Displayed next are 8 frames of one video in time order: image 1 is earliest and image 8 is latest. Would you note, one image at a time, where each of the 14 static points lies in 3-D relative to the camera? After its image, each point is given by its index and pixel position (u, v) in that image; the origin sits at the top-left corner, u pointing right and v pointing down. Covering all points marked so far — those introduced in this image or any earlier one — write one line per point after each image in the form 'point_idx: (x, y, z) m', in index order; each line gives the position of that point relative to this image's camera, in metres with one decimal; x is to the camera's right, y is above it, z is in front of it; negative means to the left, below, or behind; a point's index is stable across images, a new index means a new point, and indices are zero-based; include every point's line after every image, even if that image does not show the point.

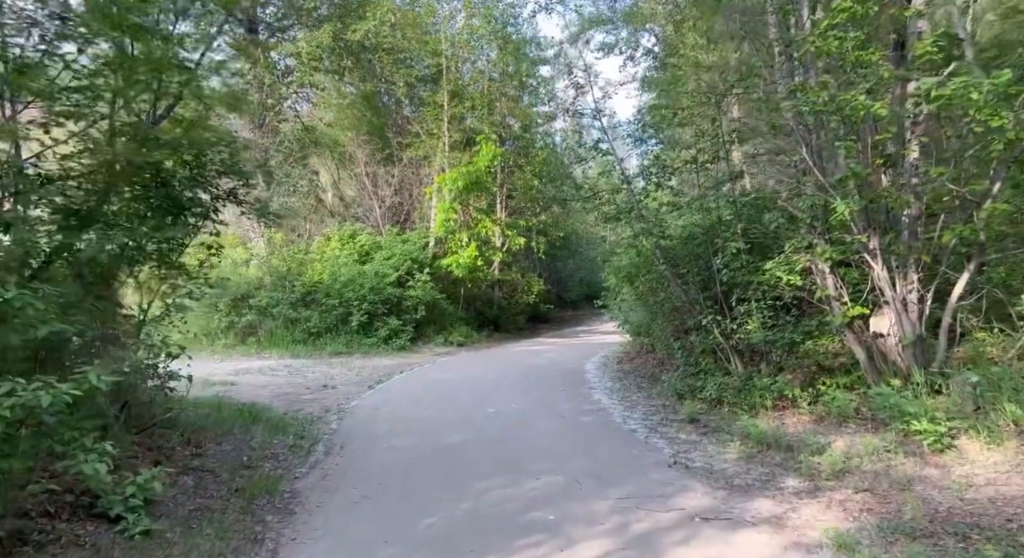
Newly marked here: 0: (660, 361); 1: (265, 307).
0: (+2.6, -1.5, +12.3) m
1: (-5.6, -0.6, +15.9) m
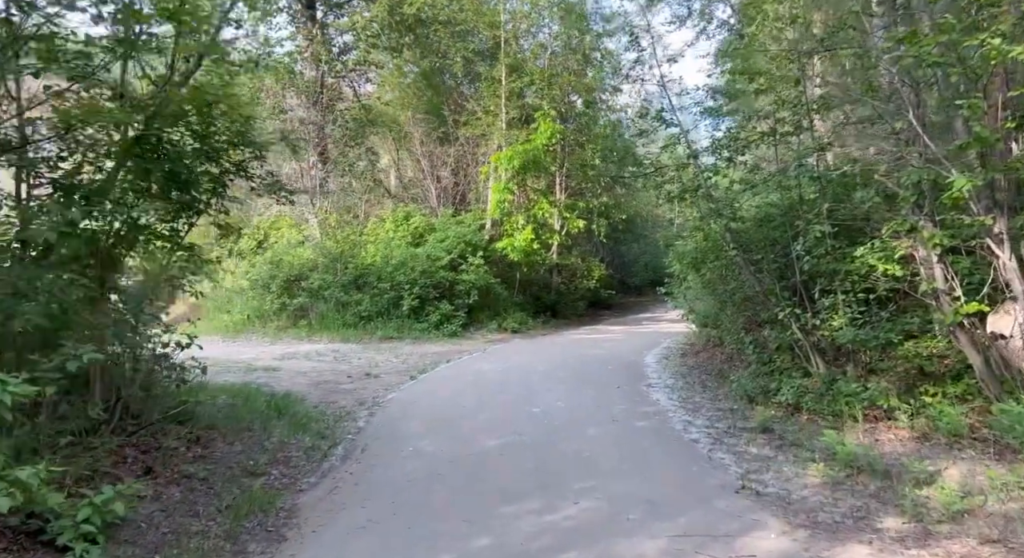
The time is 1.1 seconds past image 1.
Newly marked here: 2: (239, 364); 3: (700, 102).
0: (+3.5, -1.2, +11.2) m
1: (-4.3, -0.2, +15.6) m
2: (-4.5, -1.4, +11.5) m
3: (+2.4, +2.3, +9.1) m
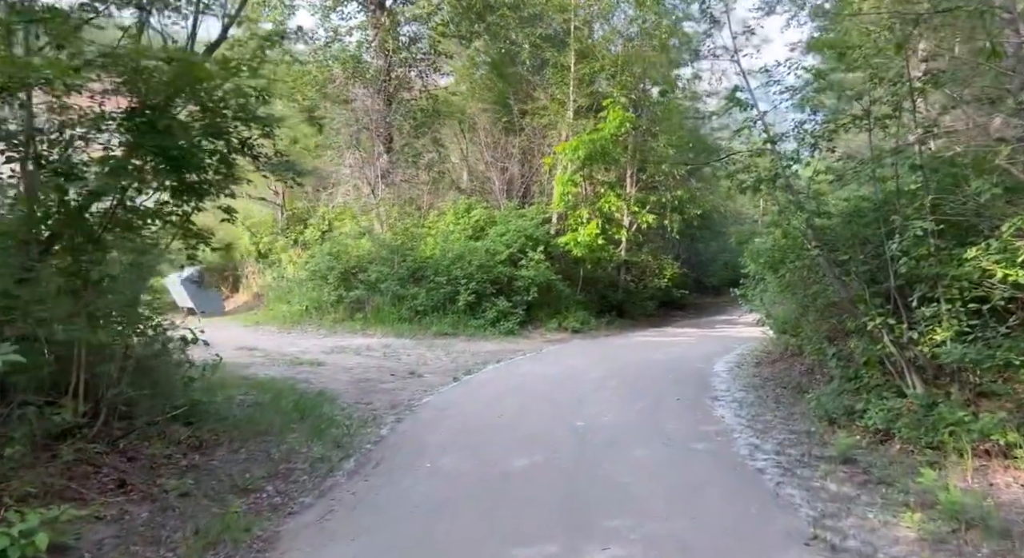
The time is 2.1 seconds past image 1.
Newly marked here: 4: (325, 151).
0: (+4.2, -1.3, +10.0) m
1: (-3.0, -0.1, +15.2) m
2: (-3.6, -1.3, +11.2) m
3: (+3.1, +2.3, +8.1) m
4: (-4.9, +3.4, +18.8) m
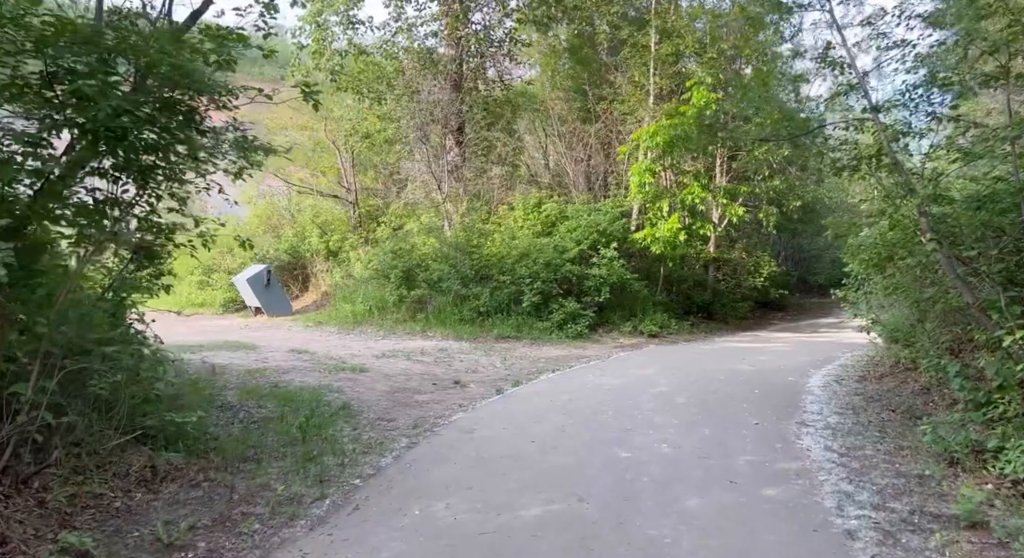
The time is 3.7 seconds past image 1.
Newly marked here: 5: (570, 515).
0: (+4.9, -1.3, +8.3) m
1: (-1.6, 0.0, +14.5) m
2: (-2.7, -1.3, +10.5) m
3: (+3.5, +2.3, +6.5) m
4: (-3.0, +3.4, +18.2) m
5: (+0.4, -1.5, +4.4) m
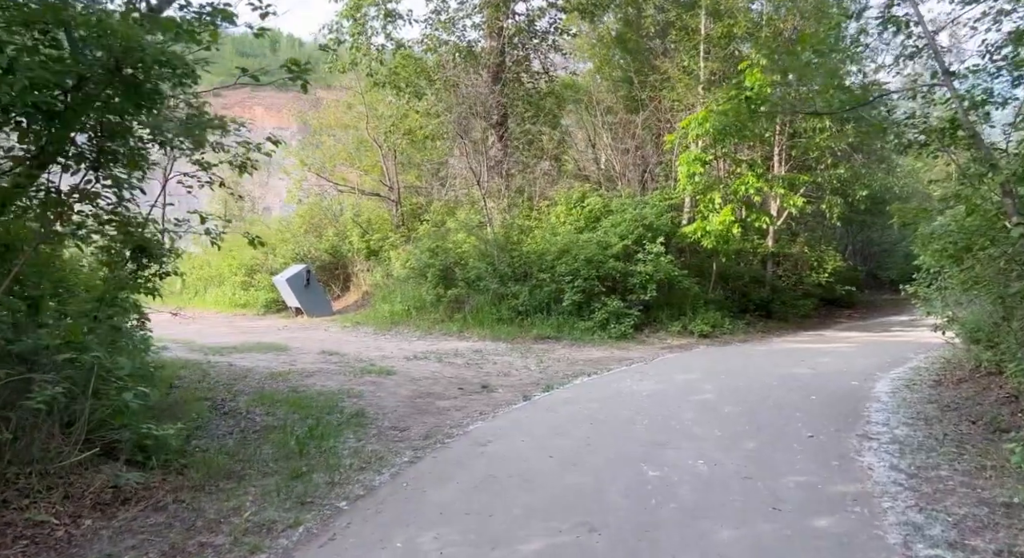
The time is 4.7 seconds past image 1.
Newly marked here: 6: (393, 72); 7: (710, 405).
0: (+5.2, -1.2, +7.3) m
1: (-0.8, 0.0, +13.9) m
2: (-2.2, -1.2, +10.2) m
3: (+3.6, +2.3, +5.6) m
4: (-1.9, +3.5, +17.8) m
5: (+0.4, -1.4, +3.7) m
6: (-3.0, +5.1, +17.5) m
7: (+2.1, -1.3, +7.5) m
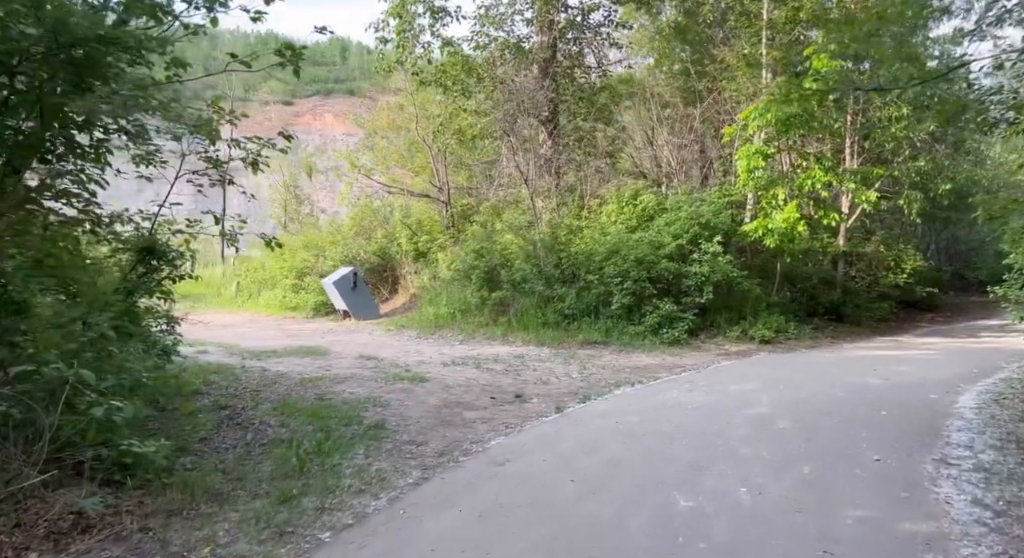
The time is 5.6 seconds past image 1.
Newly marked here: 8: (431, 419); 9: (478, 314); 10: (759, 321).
0: (+5.5, -1.2, +6.3) m
1: (+0.2, 0.0, +13.4) m
2: (-1.7, -1.3, +9.8) m
3: (+3.7, +2.3, +4.7) m
4: (-0.6, +3.4, +17.4) m
5: (+0.3, -1.5, +3.2) m
6: (-1.8, +5.1, +17.2) m
7: (+2.4, -1.4, +6.8) m
8: (-0.8, -1.4, +7.0) m
9: (-0.7, -0.7, +13.9) m
10: (+4.6, -0.8, +13.0) m
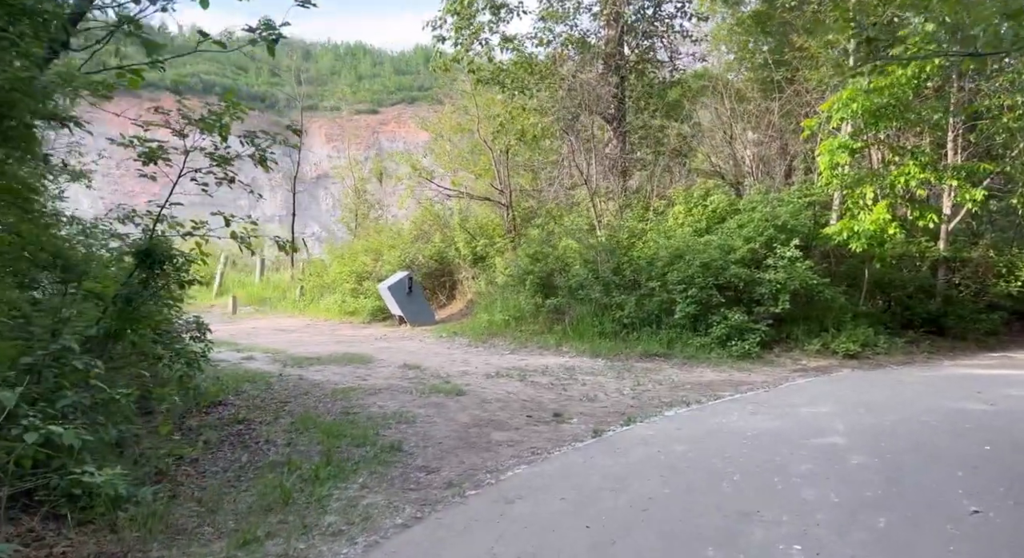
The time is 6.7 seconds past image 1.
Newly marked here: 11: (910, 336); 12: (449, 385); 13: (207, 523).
0: (+5.6, -1.3, +4.9) m
1: (+1.2, -0.2, +12.7) m
2: (-1.0, -1.4, +9.2) m
3: (+3.7, +2.2, +3.6) m
4: (+0.9, +3.3, +16.7) m
5: (+0.1, -1.5, +2.4) m
6: (-0.3, +5.0, +16.7) m
7: (+2.7, -1.4, +5.8) m
8: (-0.5, -1.5, +6.4) m
9: (+0.4, -0.8, +13.2) m
10: (+5.5, -0.9, +11.7) m
11: (+7.7, -1.1, +13.5) m
12: (-0.8, -1.4, +9.0) m
13: (-1.7, -1.4, +4.0) m
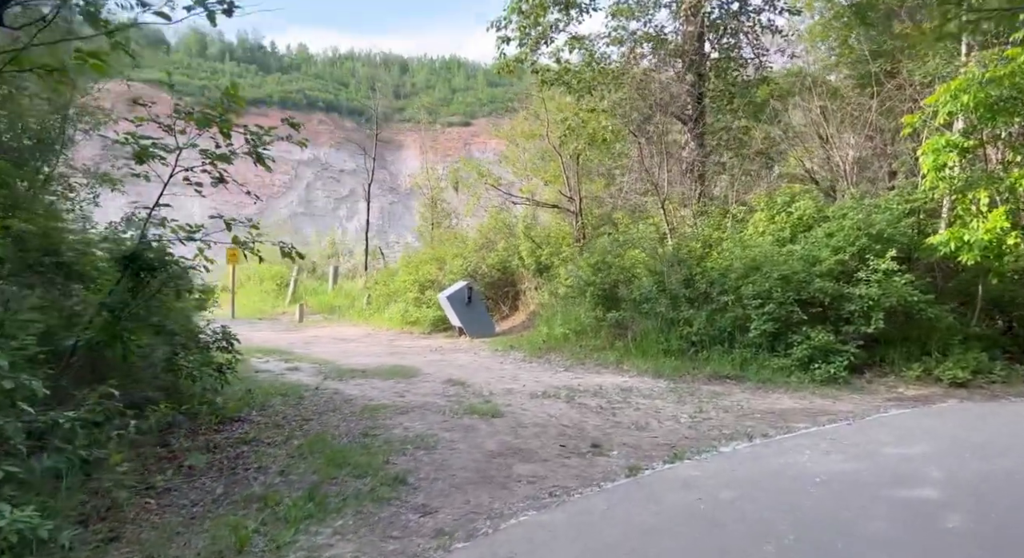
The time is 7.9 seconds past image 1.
0: (+5.6, -1.4, +3.4) m
1: (+2.2, -0.4, +11.7) m
2: (-0.5, -1.5, +8.6) m
3: (+3.6, +2.1, +2.4) m
4: (+2.4, +3.0, +15.7) m
5: (-0.2, -1.6, +1.6) m
6: (+1.3, +4.7, +15.9) m
7: (+2.7, -1.6, +4.6) m
8: (-0.3, -1.6, +5.7) m
9: (+1.5, -1.0, +12.3) m
10: (+6.4, -1.1, +10.2) m
11: (+8.7, -1.4, +11.7) m
12: (-0.3, -1.5, +8.3) m
13: (-1.8, -1.4, +3.4) m
